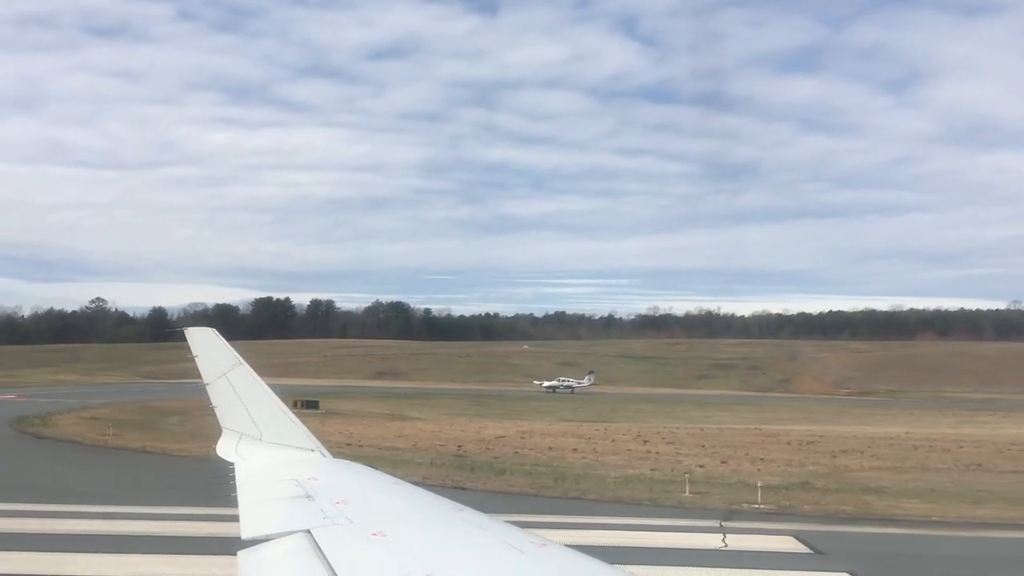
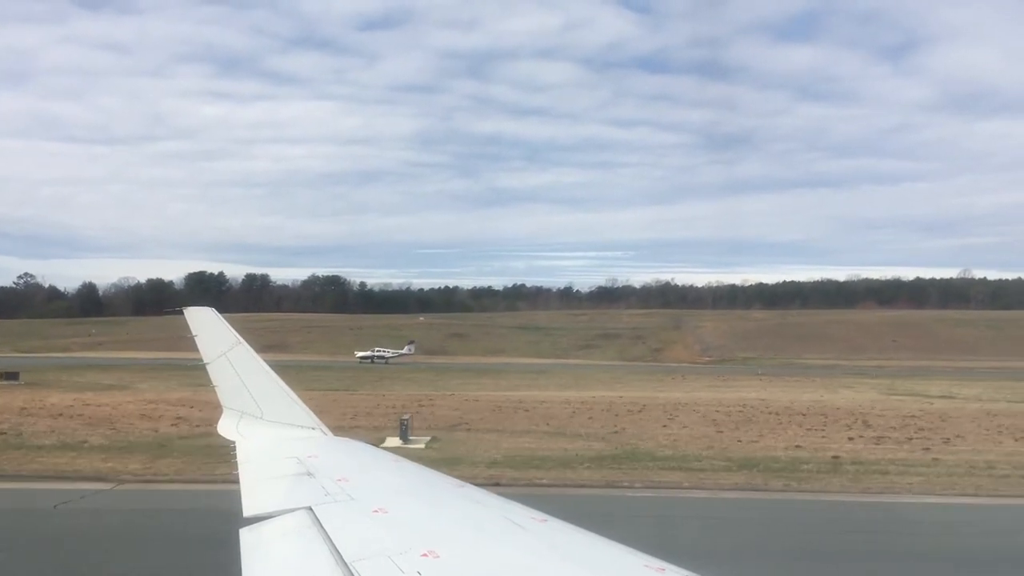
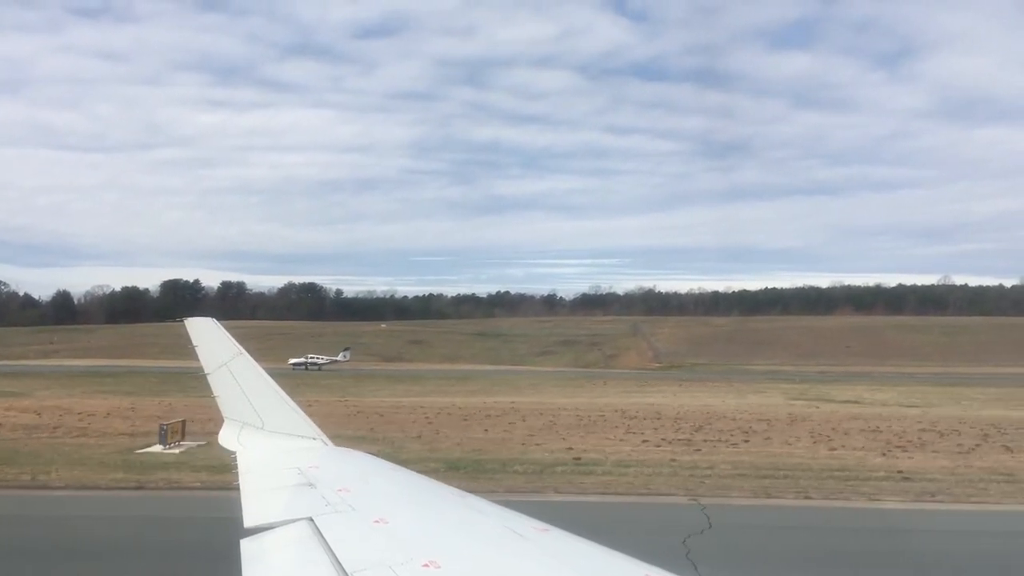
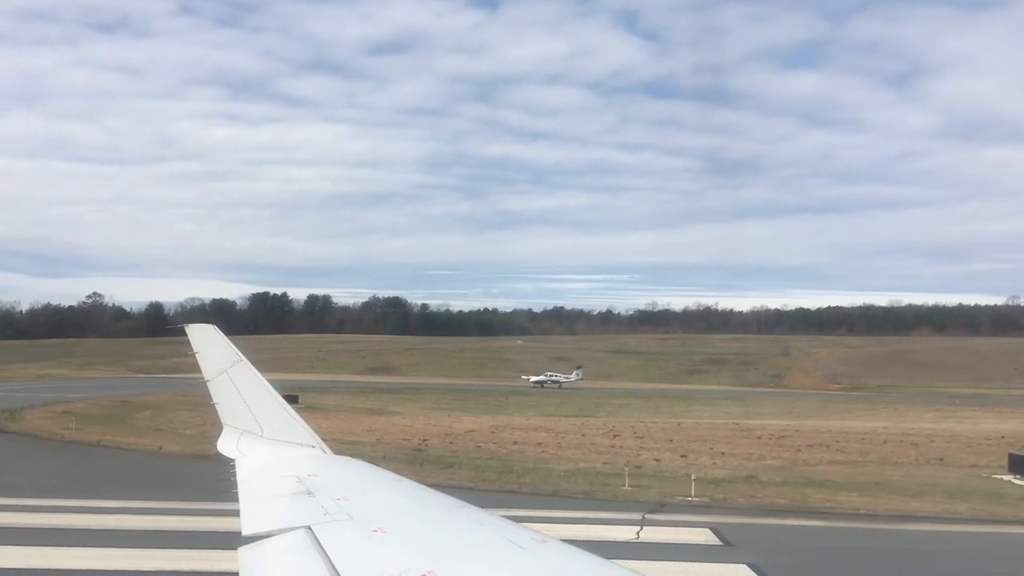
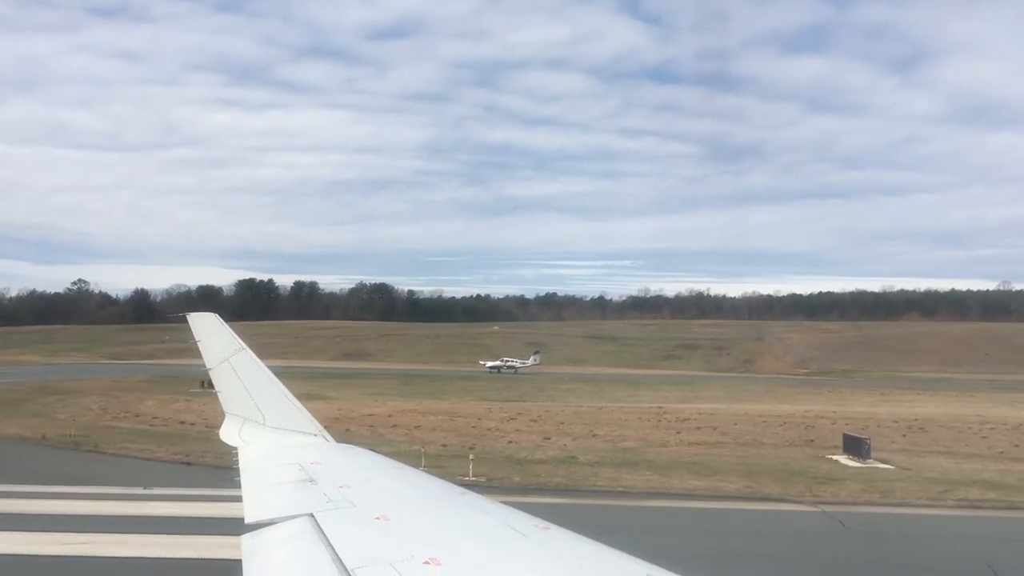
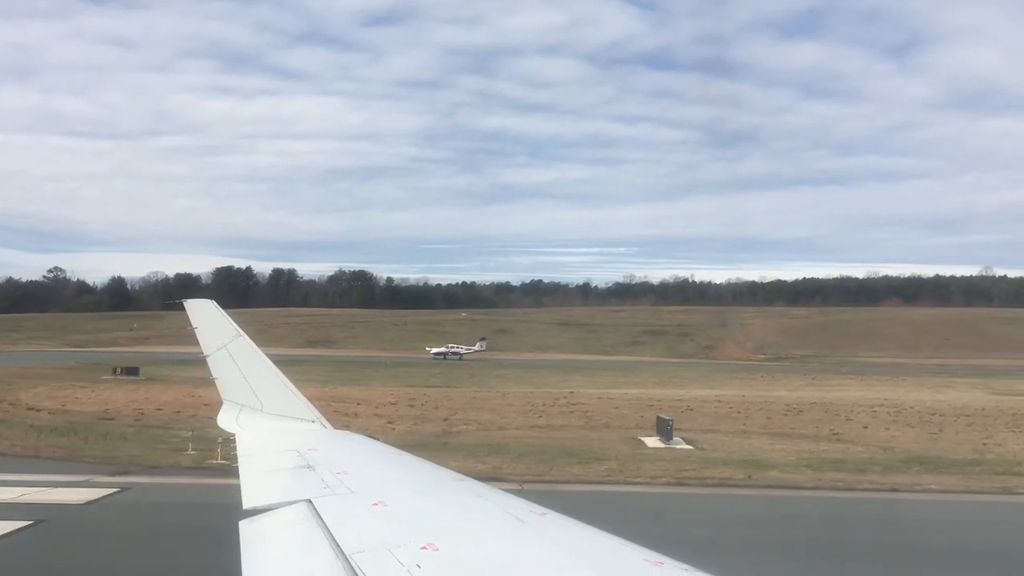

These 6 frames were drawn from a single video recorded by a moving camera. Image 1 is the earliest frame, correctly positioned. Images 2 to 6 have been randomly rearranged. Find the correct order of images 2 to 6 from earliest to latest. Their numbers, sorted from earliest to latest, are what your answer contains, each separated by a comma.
4, 5, 6, 2, 3
